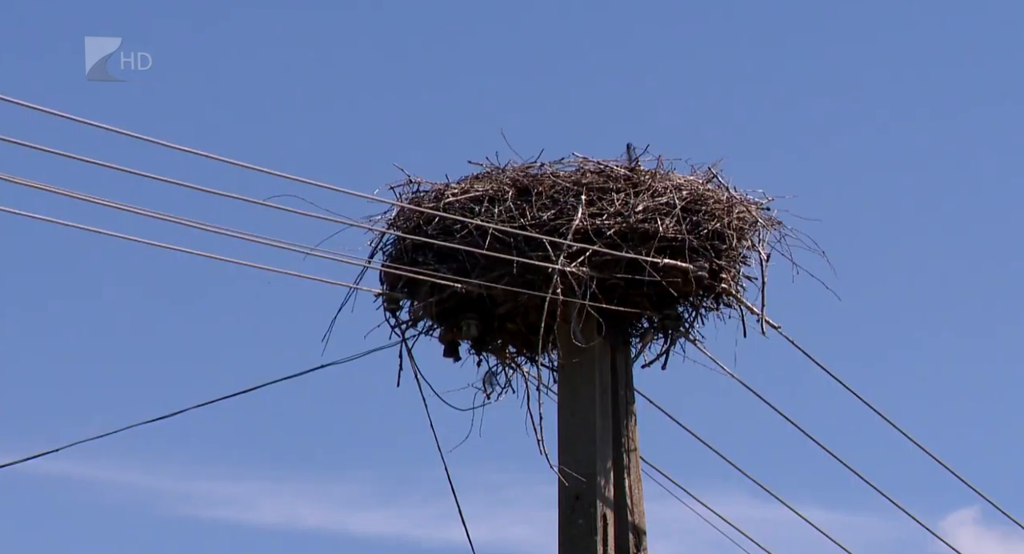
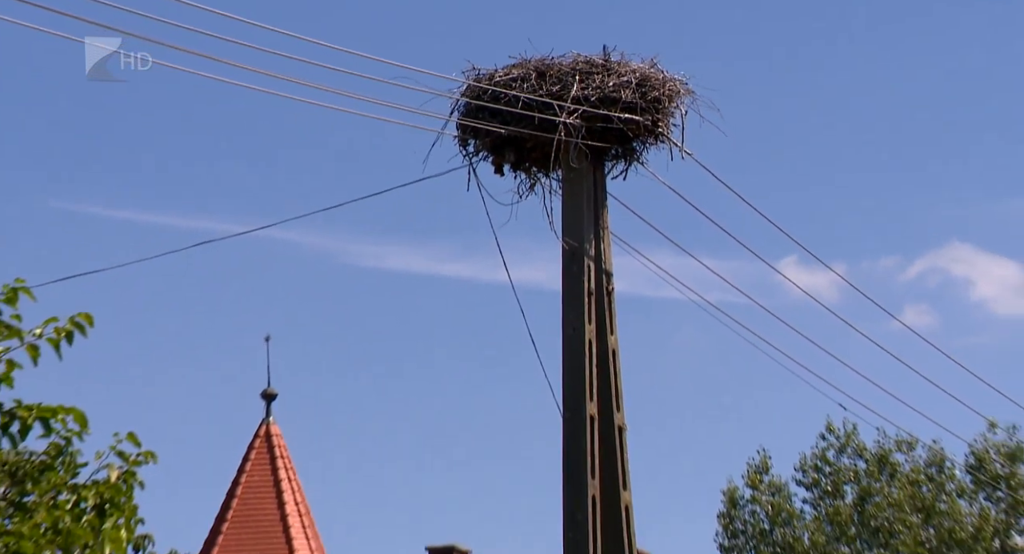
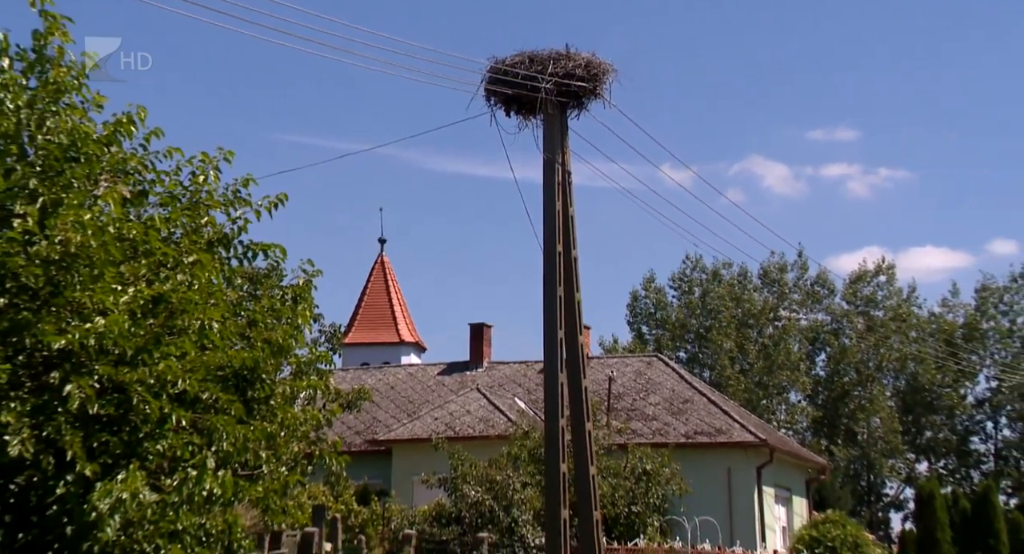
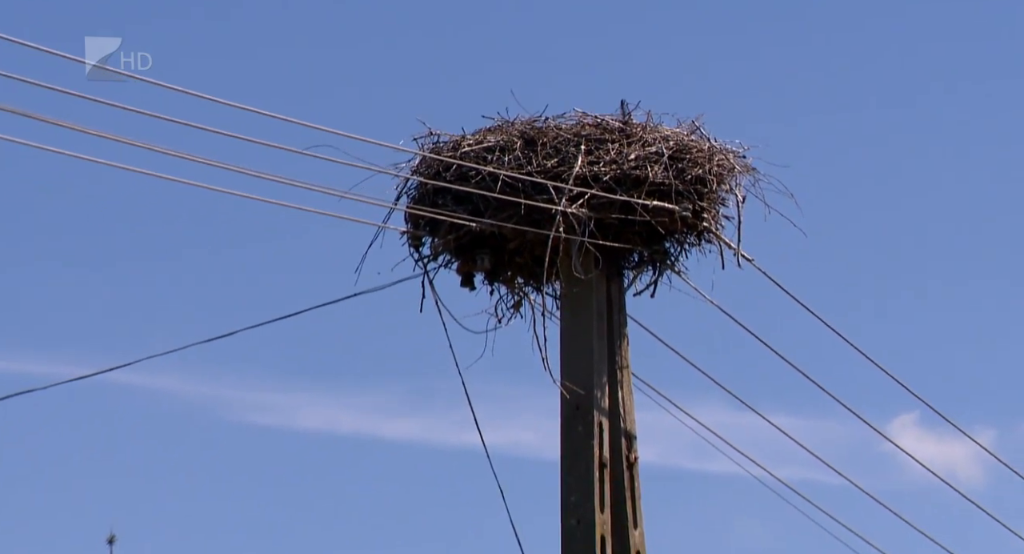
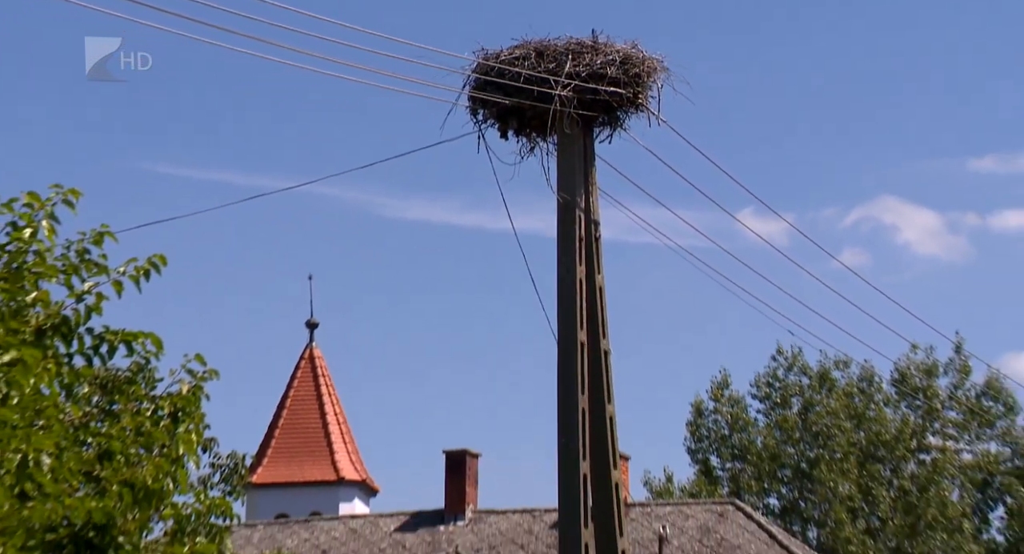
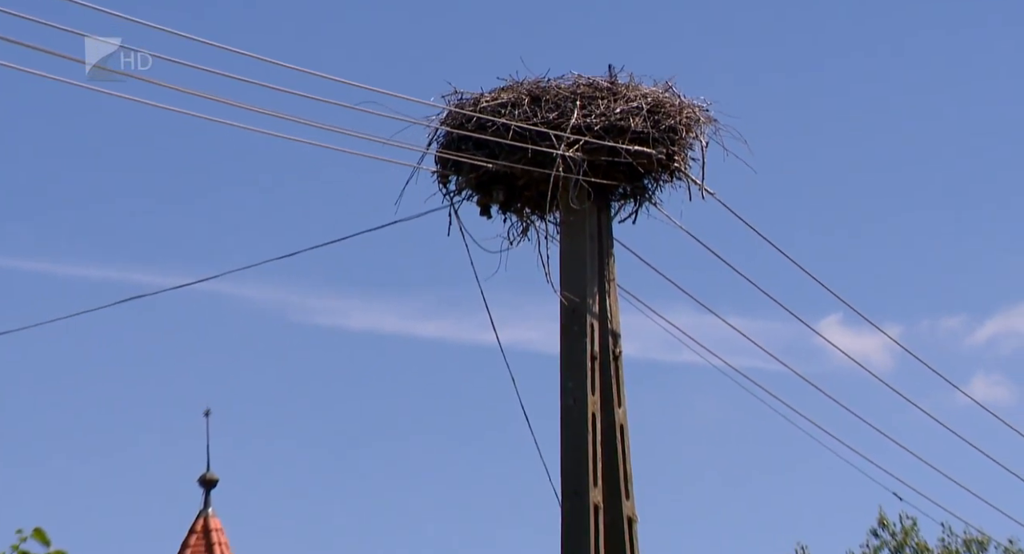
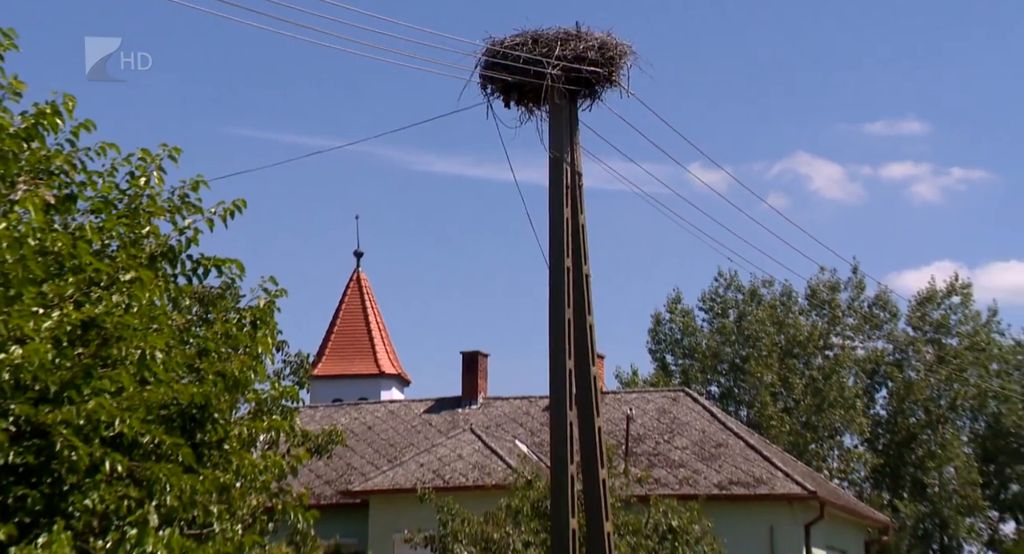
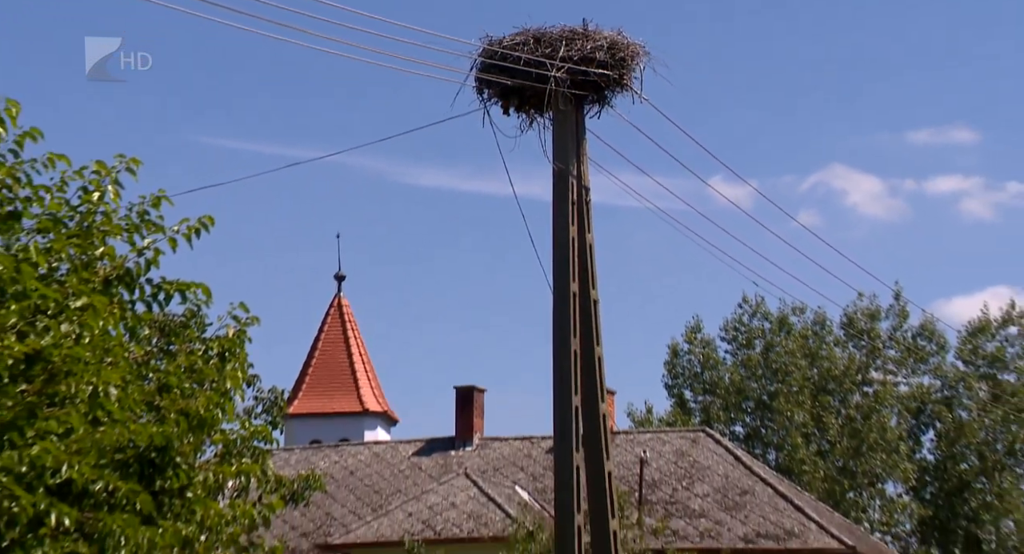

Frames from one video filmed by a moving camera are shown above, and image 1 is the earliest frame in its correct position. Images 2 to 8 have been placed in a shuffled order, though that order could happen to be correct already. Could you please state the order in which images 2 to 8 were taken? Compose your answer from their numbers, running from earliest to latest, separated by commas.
4, 6, 2, 5, 8, 7, 3
